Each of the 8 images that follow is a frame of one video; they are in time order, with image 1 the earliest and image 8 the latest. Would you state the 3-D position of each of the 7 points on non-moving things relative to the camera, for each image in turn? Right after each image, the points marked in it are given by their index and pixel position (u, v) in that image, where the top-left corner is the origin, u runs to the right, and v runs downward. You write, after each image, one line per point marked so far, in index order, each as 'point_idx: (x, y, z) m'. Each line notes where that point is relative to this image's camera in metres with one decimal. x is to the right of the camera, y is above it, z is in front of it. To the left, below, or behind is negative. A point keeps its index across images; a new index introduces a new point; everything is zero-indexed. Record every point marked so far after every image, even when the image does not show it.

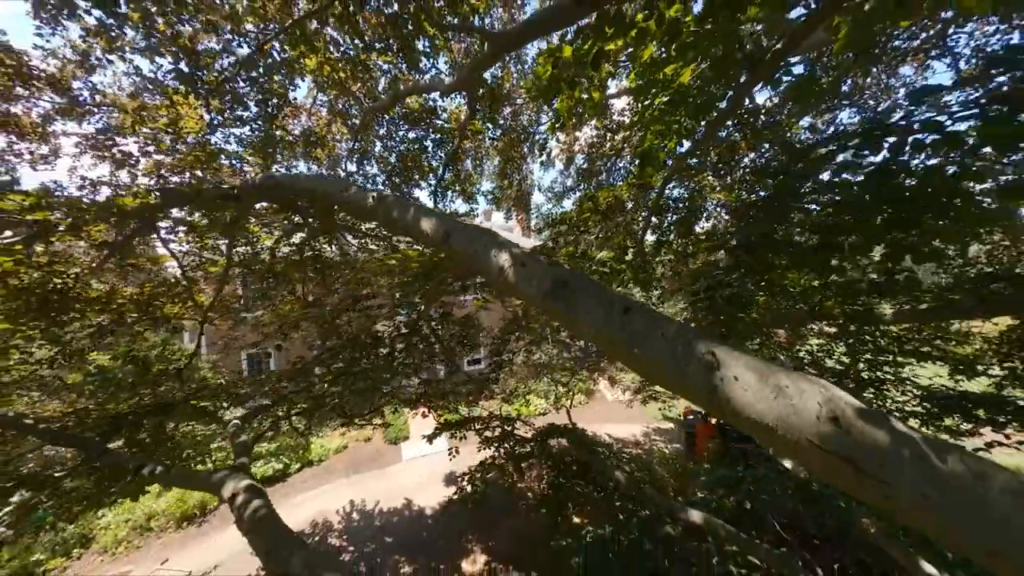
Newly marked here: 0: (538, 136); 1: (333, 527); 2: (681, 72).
0: (+0.2, +1.7, +4.7) m
1: (-2.9, -3.9, +7.1) m
2: (+1.0, +1.3, +2.7) m
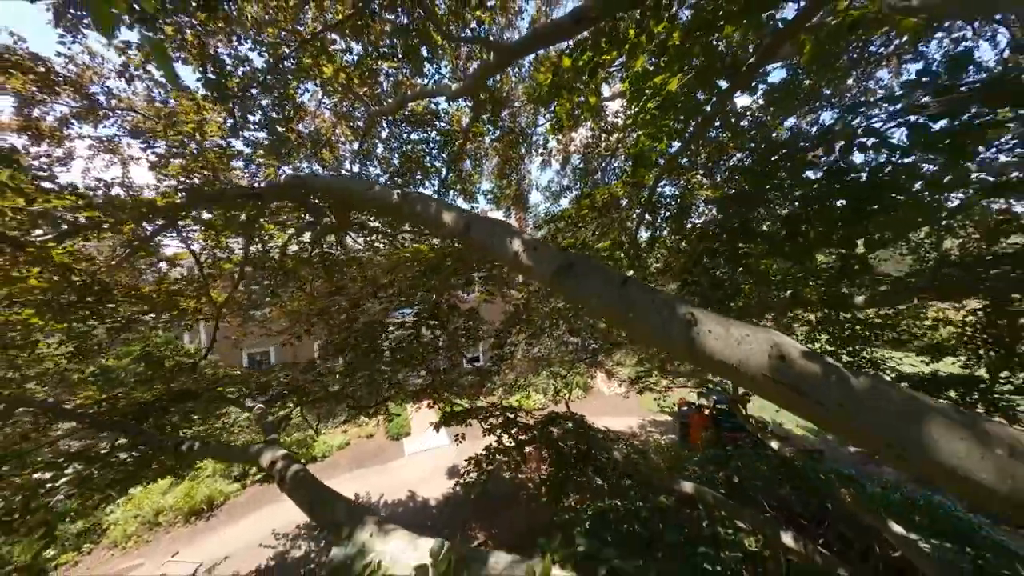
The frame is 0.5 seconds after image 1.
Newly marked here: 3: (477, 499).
0: (+0.2, +1.7, +5.0) m
1: (-2.8, -3.8, +7.3) m
2: (+1.0, +1.4, +3.0) m
3: (-0.6, -3.6, +7.5) m
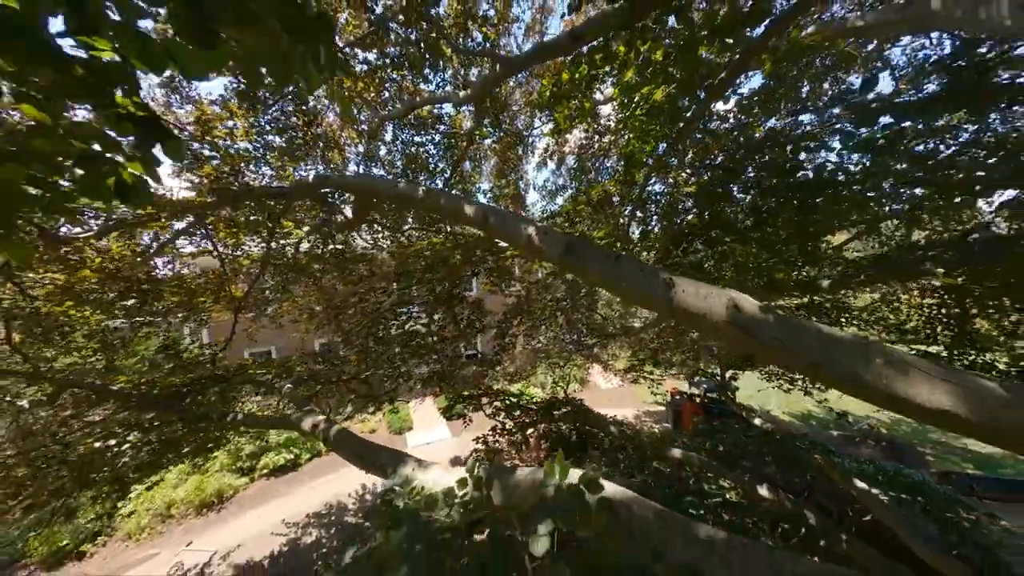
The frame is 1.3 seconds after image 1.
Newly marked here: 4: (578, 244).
0: (+0.2, +1.8, +5.3) m
1: (-2.8, -3.8, +7.6) m
2: (+1.0, +1.5, +3.3) m
3: (-0.6, -3.5, +7.8) m
4: (+0.3, +0.2, +2.1) m
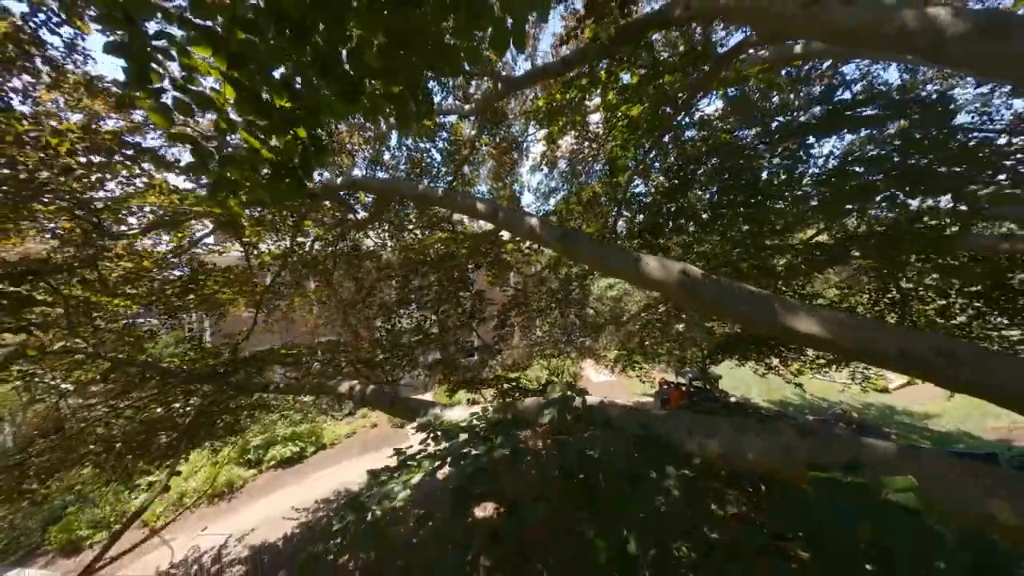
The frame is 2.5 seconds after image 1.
0: (+0.2, +1.9, +5.8) m
1: (-2.8, -3.7, +8.0) m
2: (+1.0, +1.6, +3.8) m
3: (-0.6, -3.5, +8.3) m
4: (+0.3, +0.3, +2.6) m
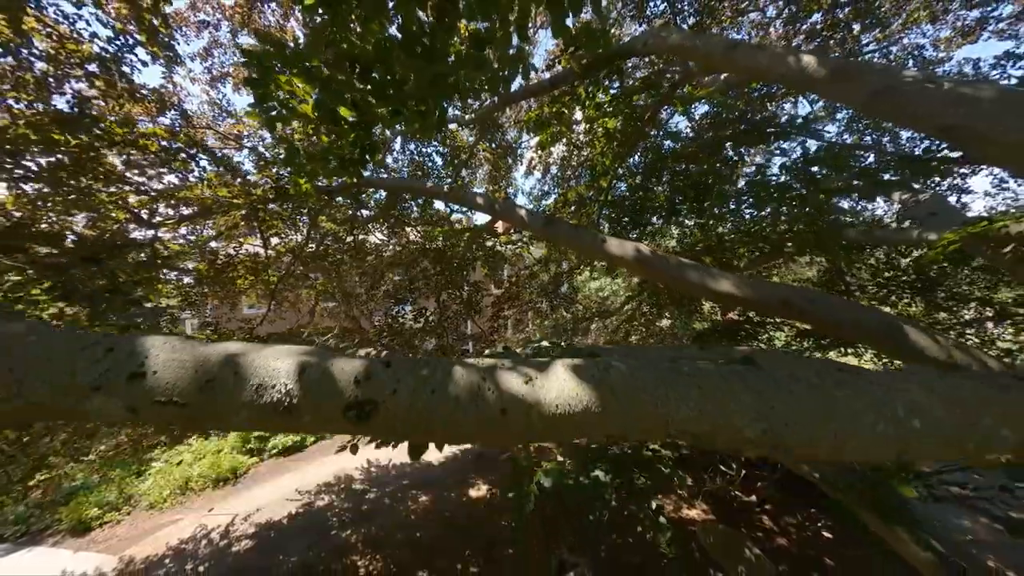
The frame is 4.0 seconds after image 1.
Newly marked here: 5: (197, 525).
0: (+0.1, +2.0, +6.4) m
1: (-3.0, -3.6, +8.4) m
2: (+1.0, +1.7, +4.4) m
3: (-0.8, -3.4, +8.8) m
4: (+0.3, +0.5, +3.2) m
5: (-5.2, -3.9, +7.3) m
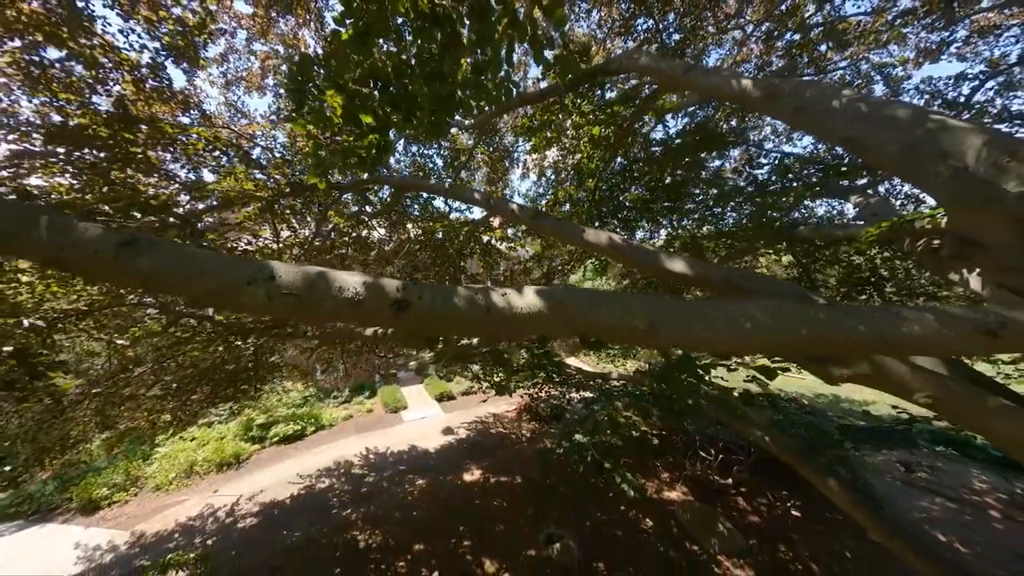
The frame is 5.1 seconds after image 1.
0: (+0.1, +2.1, +6.8) m
1: (-3.2, -3.5, +8.8) m
2: (+0.9, +1.8, +4.8) m
3: (-0.9, -3.3, +9.2) m
4: (+0.2, +0.6, +3.6) m
5: (-5.4, -3.8, +7.7) m
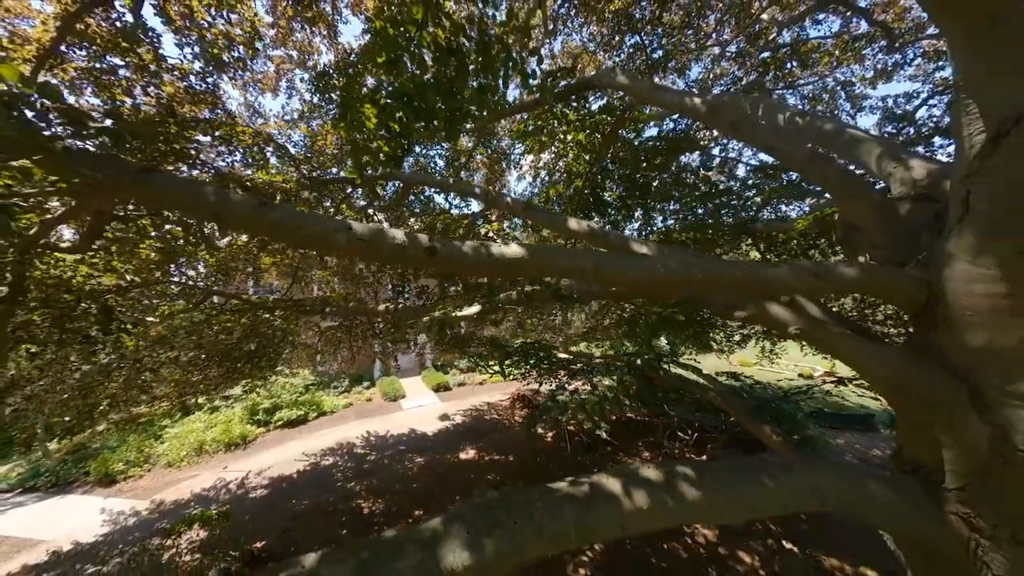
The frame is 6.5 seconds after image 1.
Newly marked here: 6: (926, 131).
0: (0.0, +2.2, +7.4) m
1: (-3.3, -3.3, +9.3) m
2: (+0.9, +1.9, +5.4) m
3: (-1.1, -3.2, +9.7) m
4: (+0.2, +0.7, +4.2) m
5: (-5.5, -3.6, +8.2) m
6: (+5.2, +2.0, +5.5) m
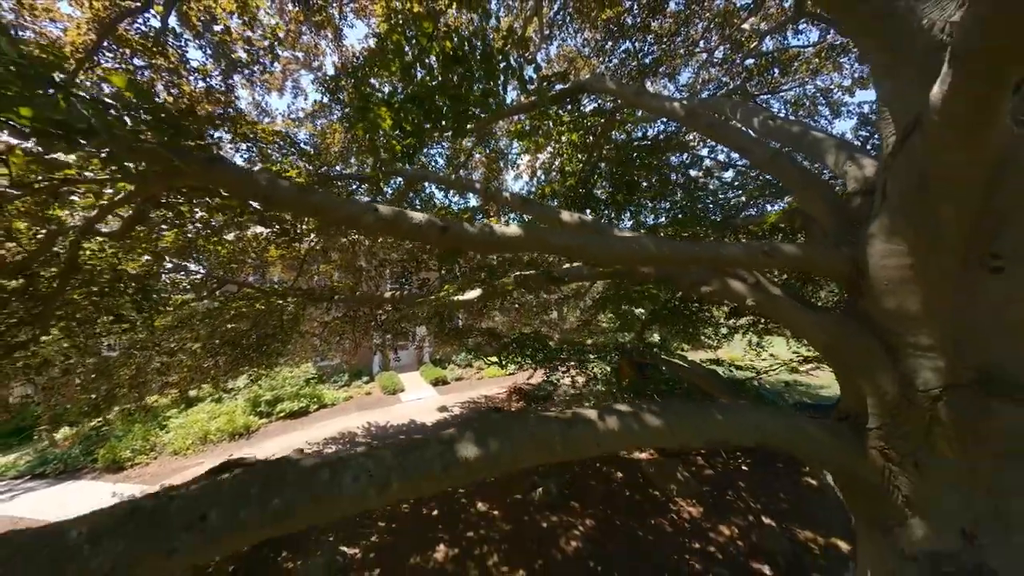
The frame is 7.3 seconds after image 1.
0: (0.0, +2.3, +7.7) m
1: (-3.4, -3.2, +9.6) m
2: (+0.9, +2.0, +5.8) m
3: (-1.2, -3.1, +10.0) m
4: (+0.2, +0.9, +4.5) m
5: (-5.6, -3.4, +8.5) m
6: (+5.1, +2.0, +5.9) m
